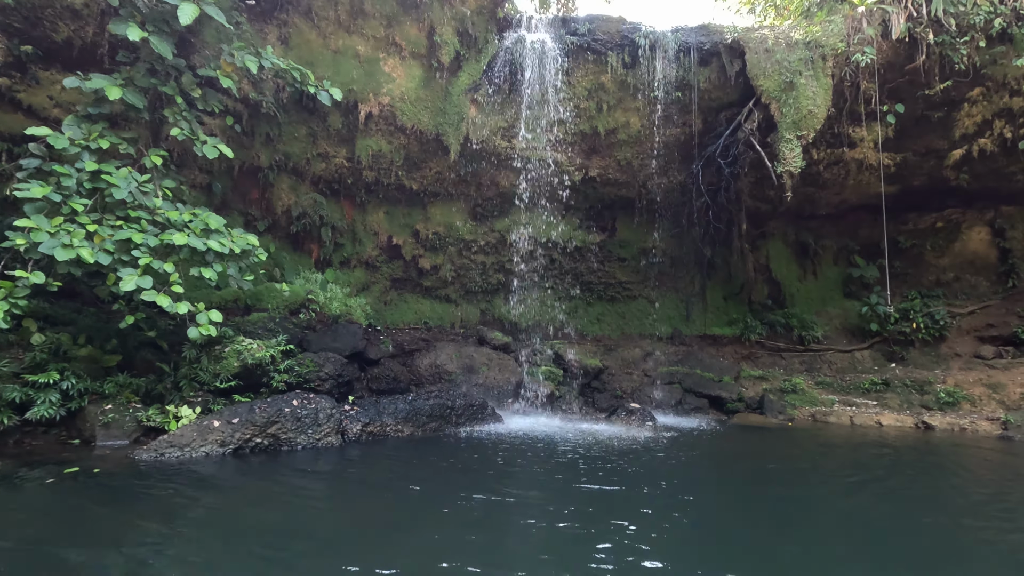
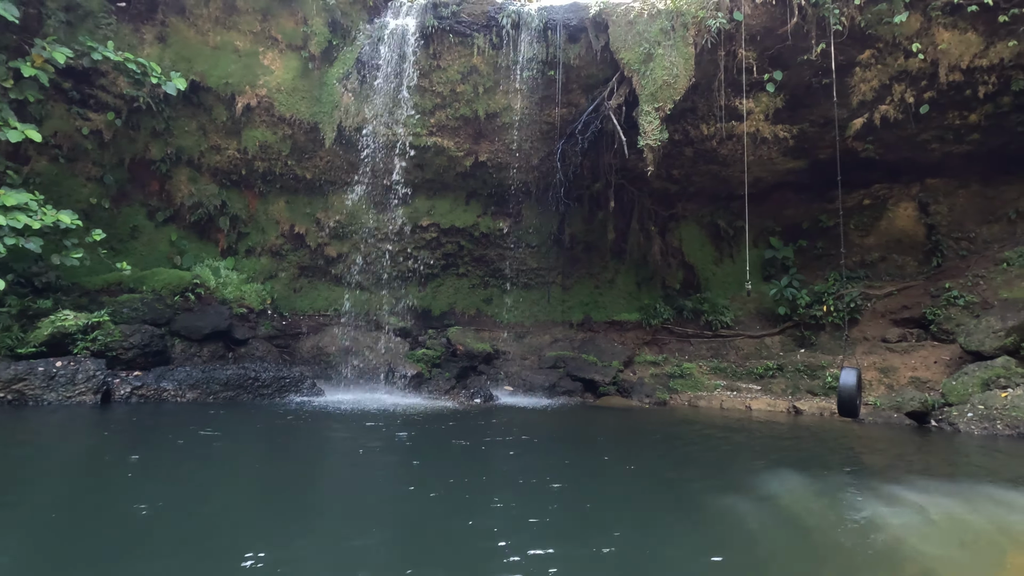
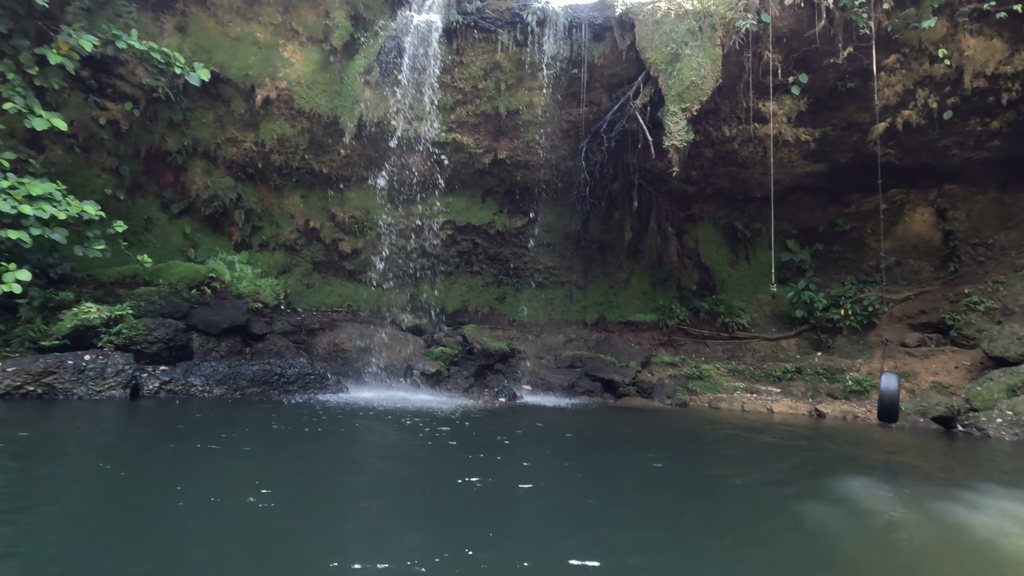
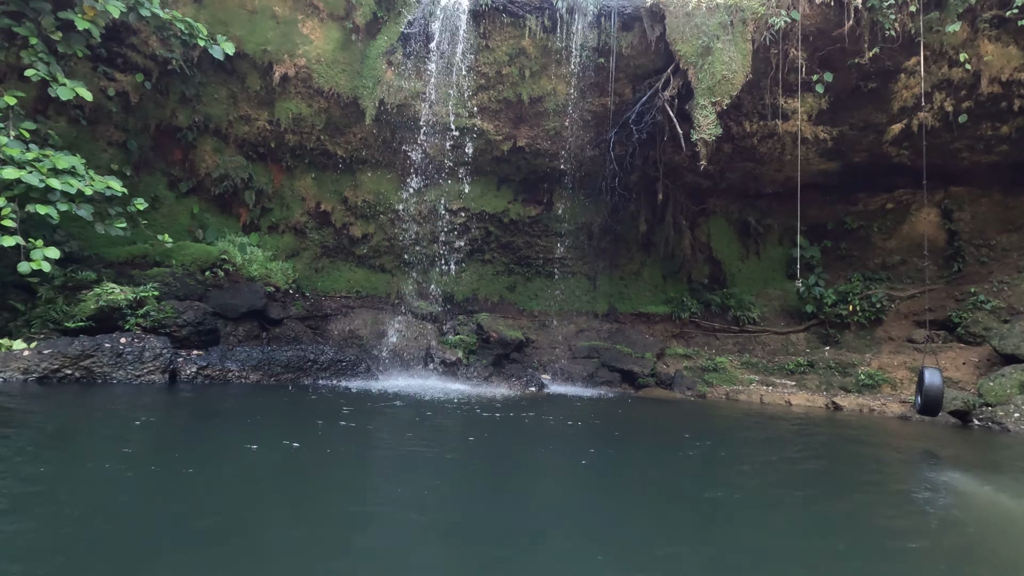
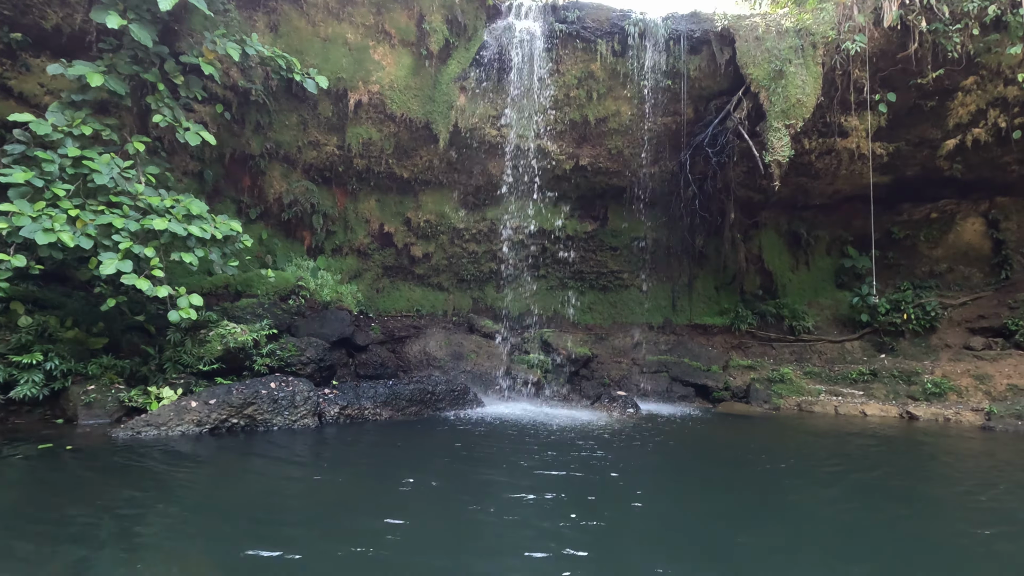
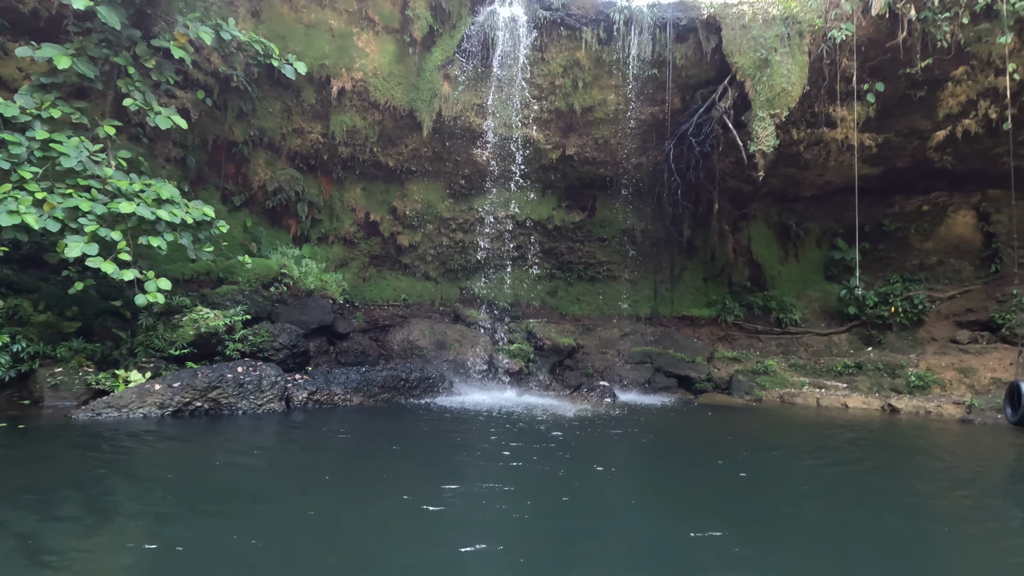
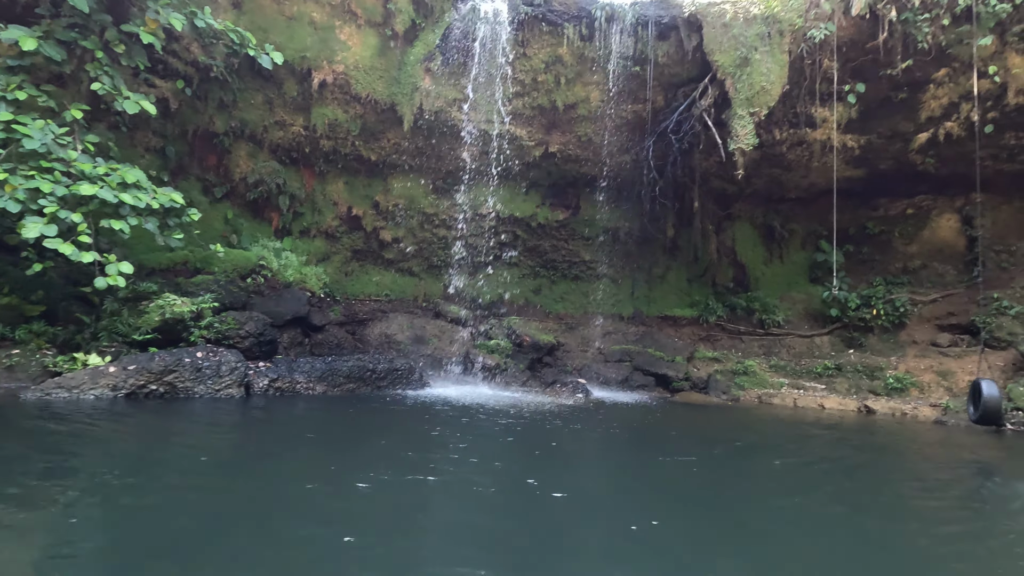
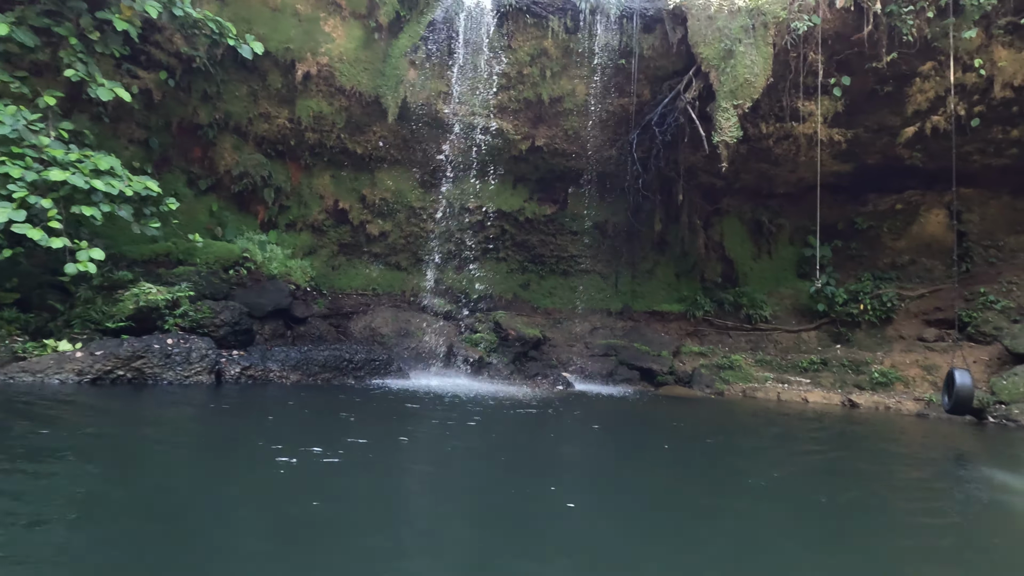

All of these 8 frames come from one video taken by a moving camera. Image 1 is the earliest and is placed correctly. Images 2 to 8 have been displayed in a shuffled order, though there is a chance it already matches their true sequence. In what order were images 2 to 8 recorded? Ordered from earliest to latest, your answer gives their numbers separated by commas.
5, 6, 7, 8, 4, 3, 2
